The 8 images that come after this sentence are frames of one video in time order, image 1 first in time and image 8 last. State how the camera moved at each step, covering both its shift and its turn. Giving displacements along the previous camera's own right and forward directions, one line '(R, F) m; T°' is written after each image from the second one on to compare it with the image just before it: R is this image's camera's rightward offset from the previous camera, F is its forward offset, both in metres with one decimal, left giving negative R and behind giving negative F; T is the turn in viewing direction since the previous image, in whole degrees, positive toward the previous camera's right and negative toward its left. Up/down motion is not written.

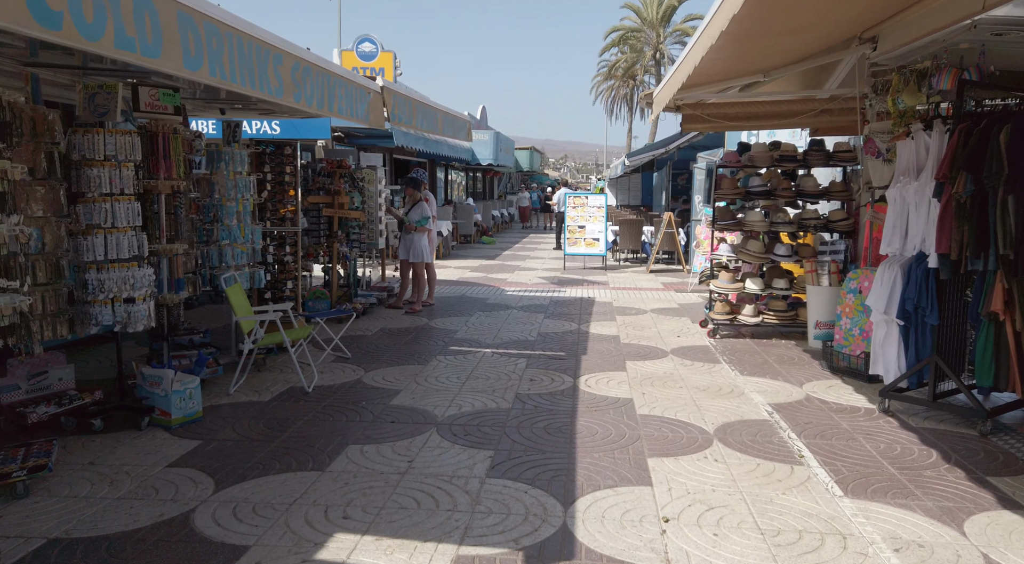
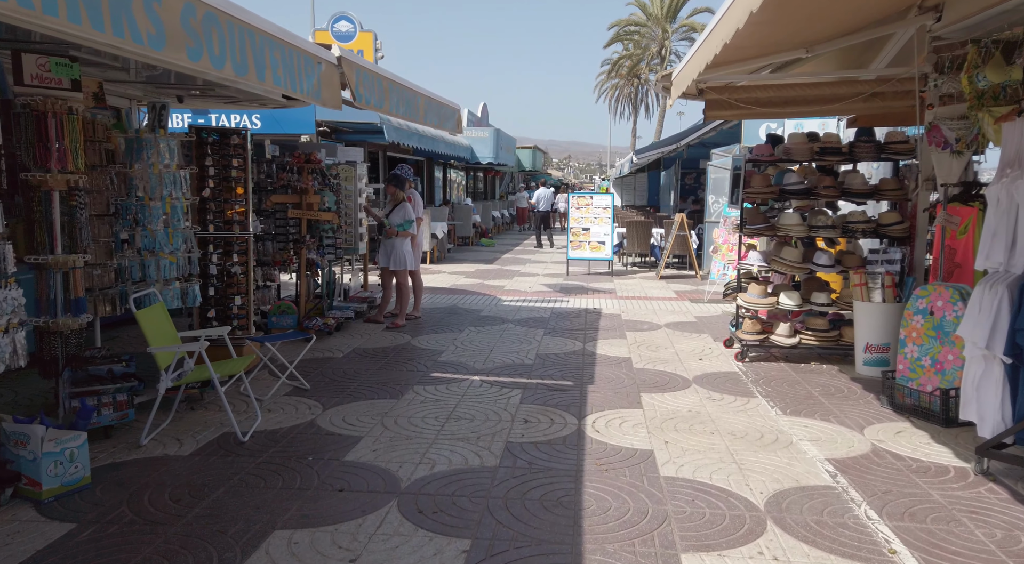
(+0.1, +1.2) m; 0°
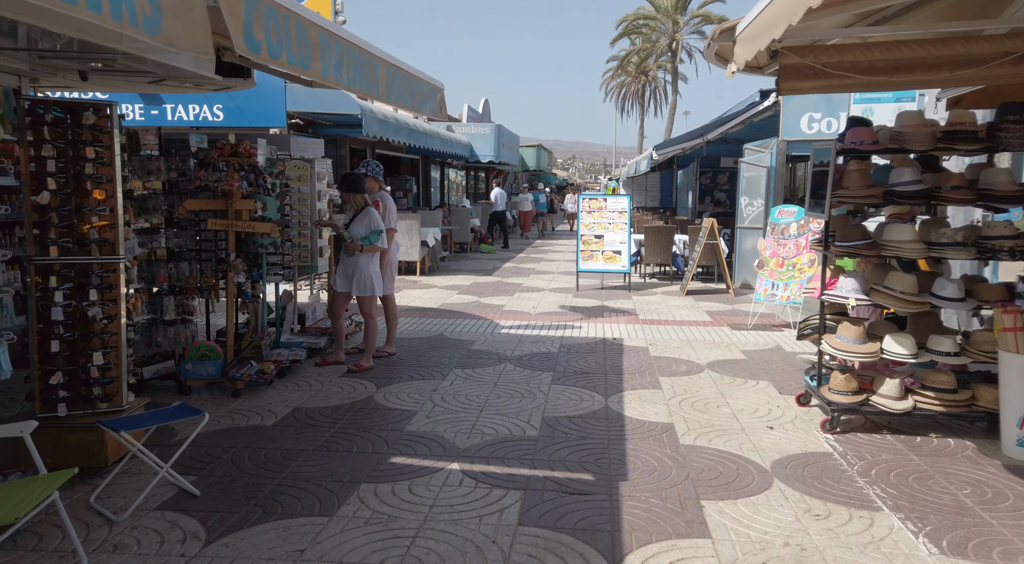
(+0.1, +2.0) m; 0°
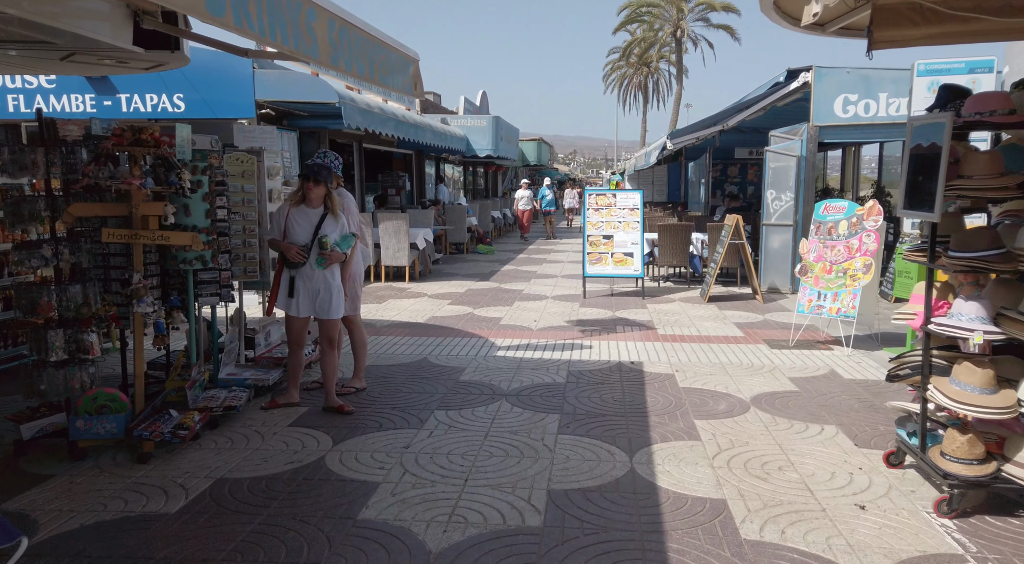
(+0.1, +1.4) m; 0°
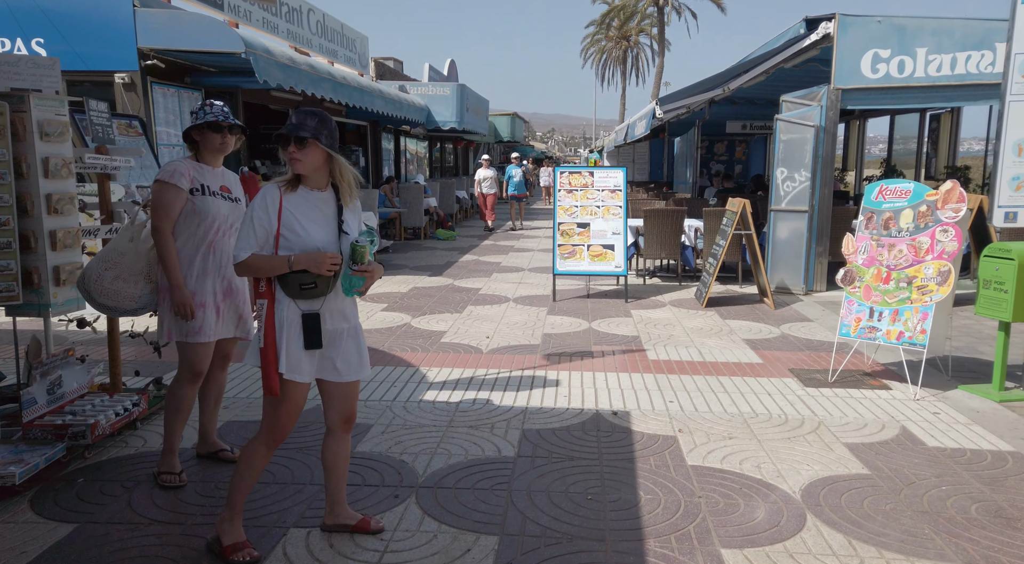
(+0.3, +2.2) m; +2°
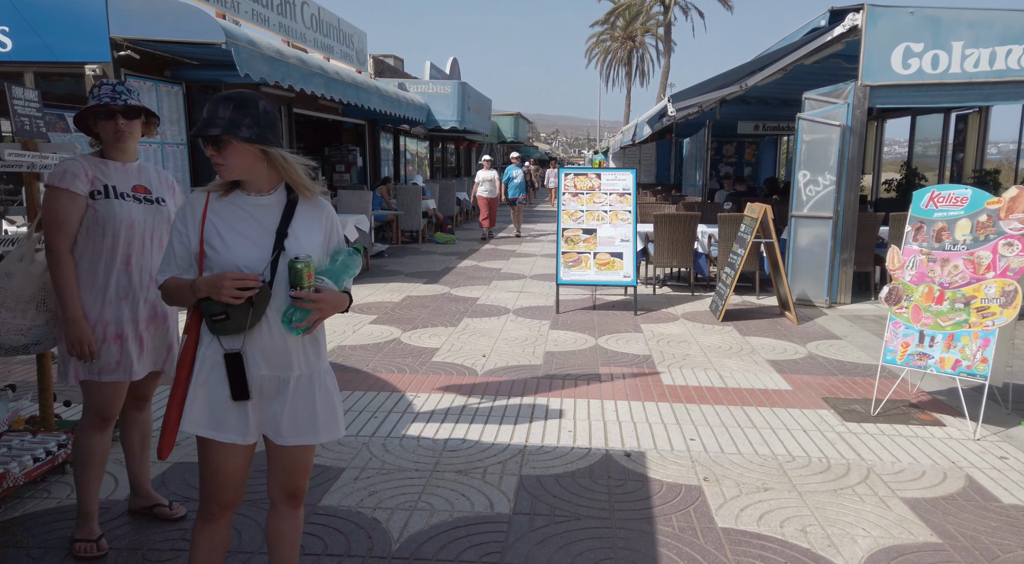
(0.0, +0.7) m; 0°
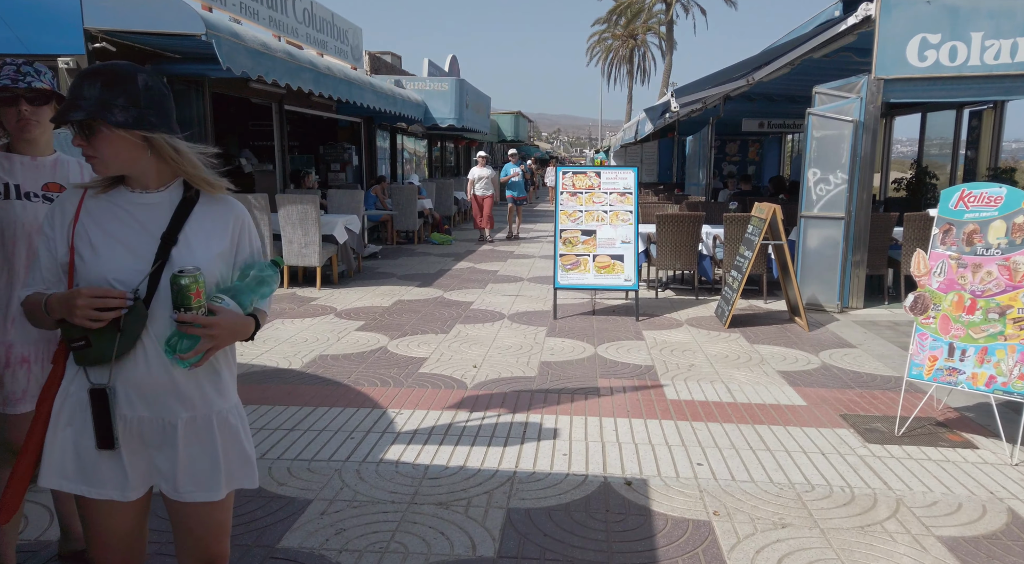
(+0.1, +0.4) m; 0°
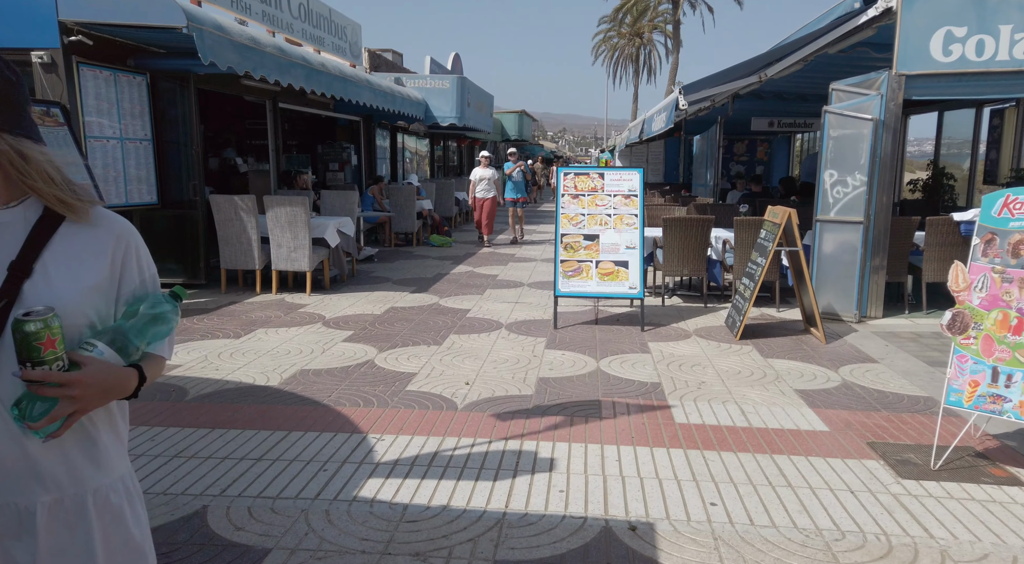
(+0.1, +0.5) m; 0°
